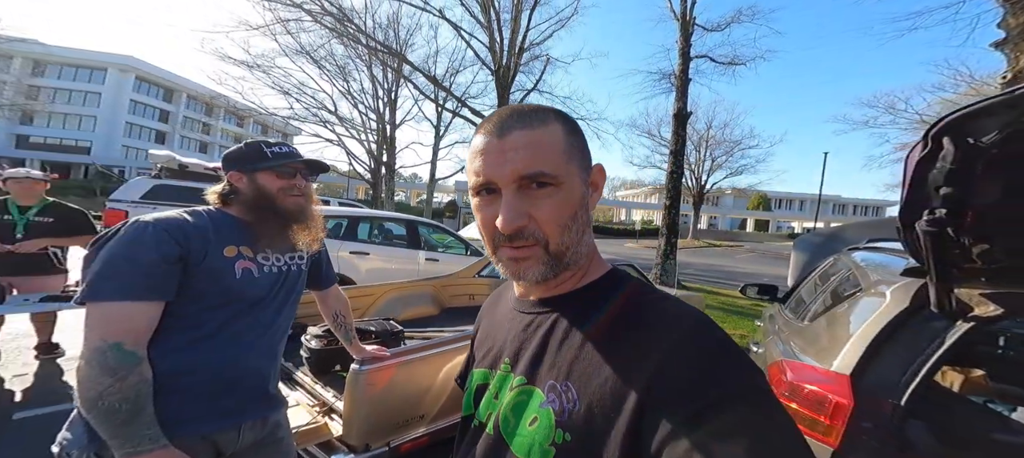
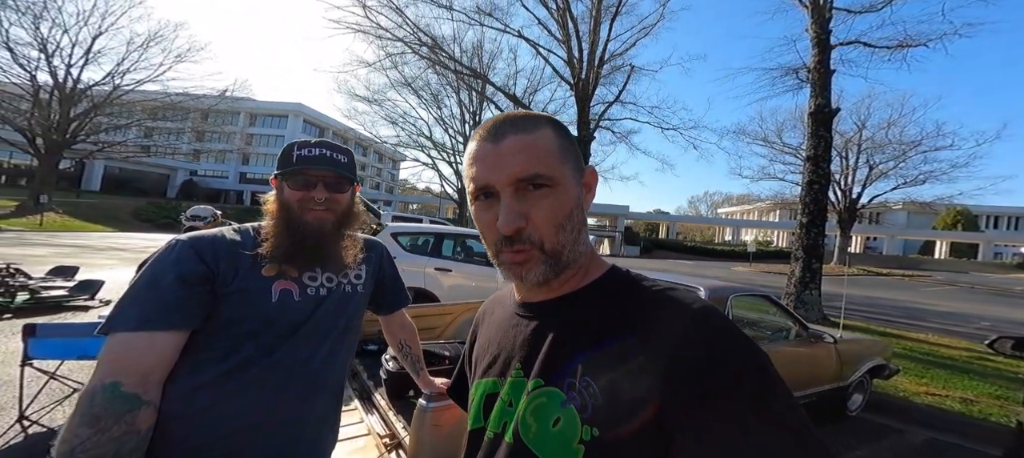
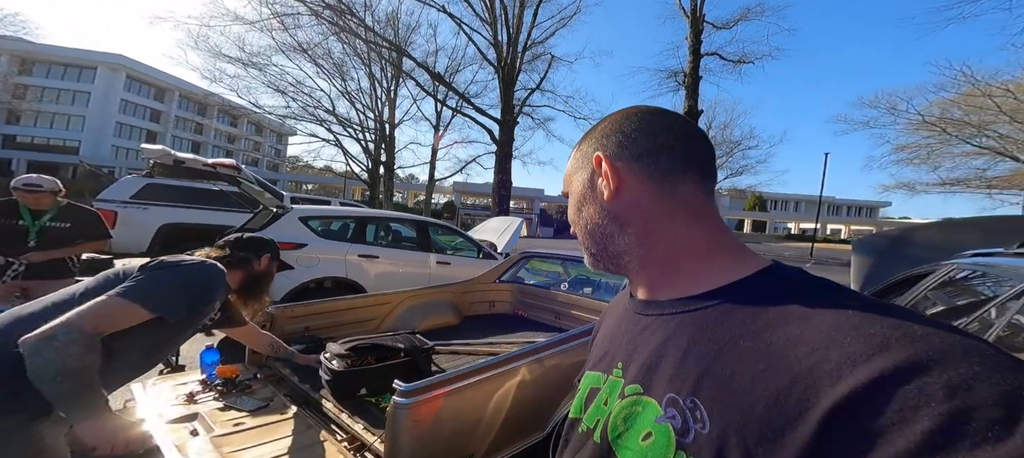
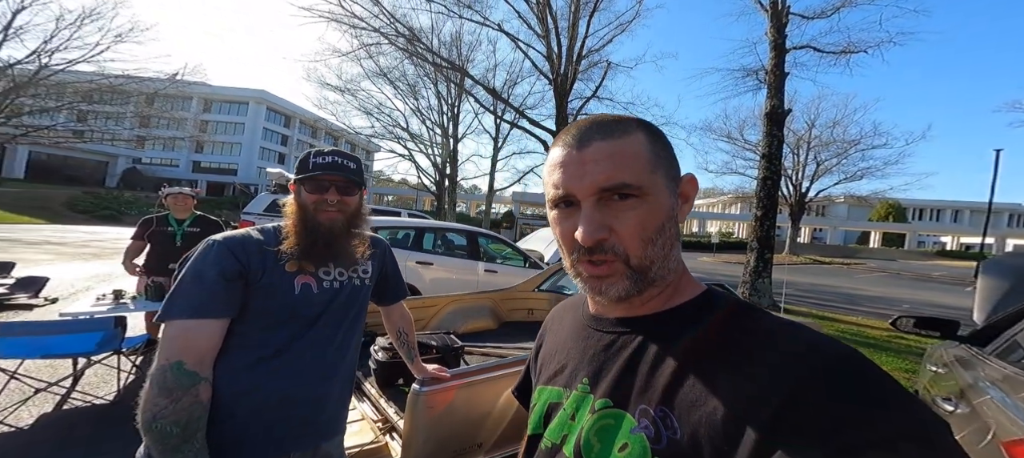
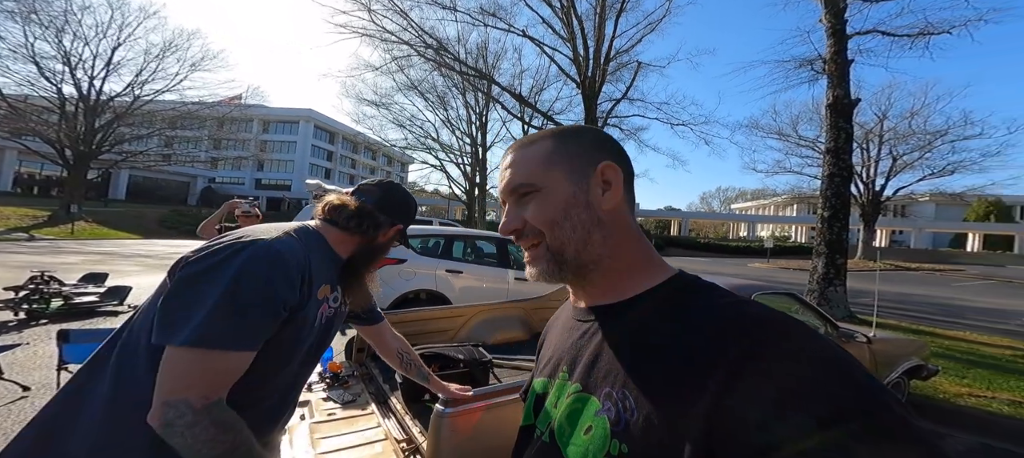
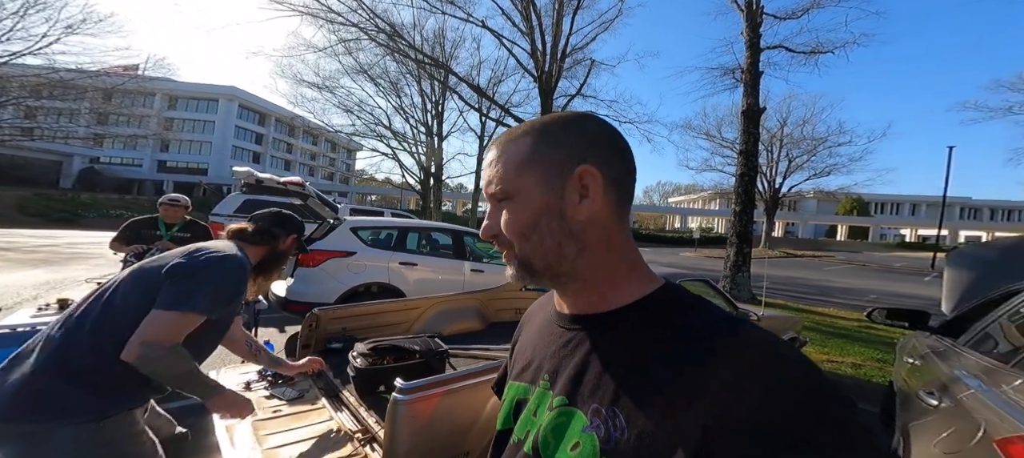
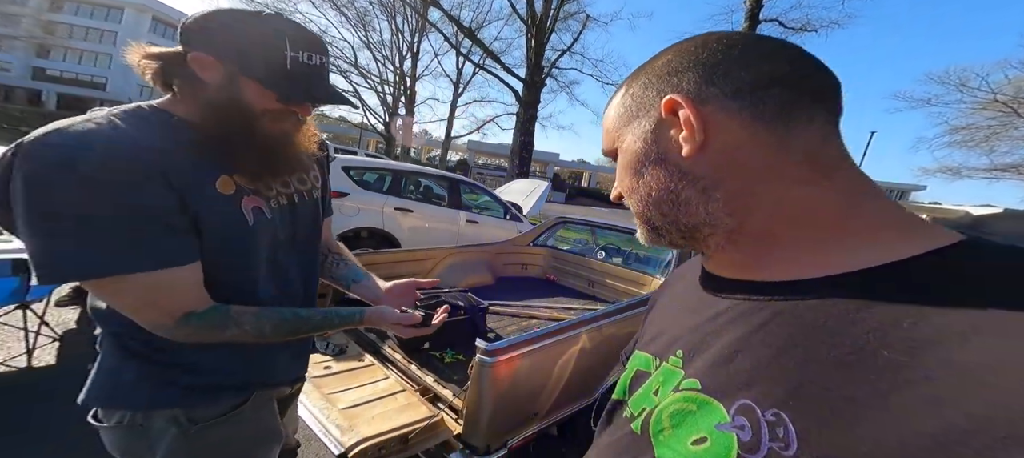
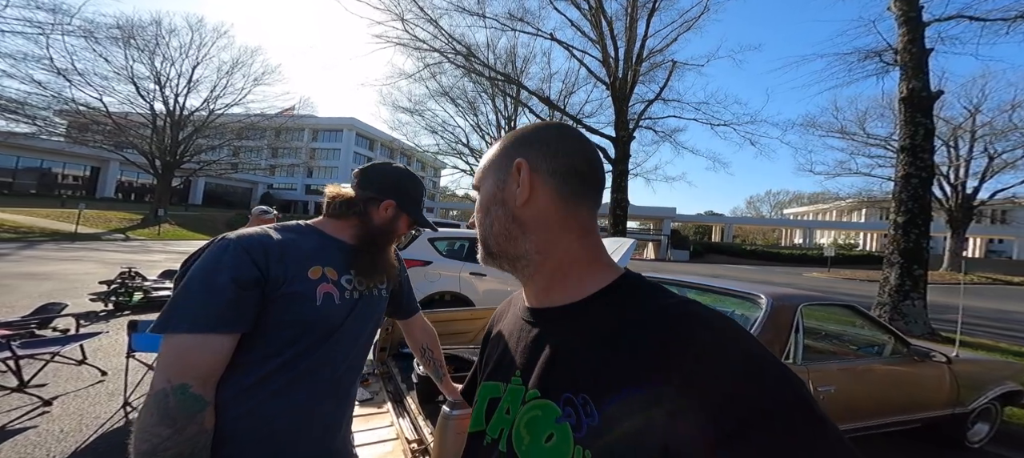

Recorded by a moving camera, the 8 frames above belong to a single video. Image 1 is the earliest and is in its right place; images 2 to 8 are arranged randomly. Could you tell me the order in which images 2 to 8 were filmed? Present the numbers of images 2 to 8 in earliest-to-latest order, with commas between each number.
4, 2, 8, 5, 6, 3, 7
